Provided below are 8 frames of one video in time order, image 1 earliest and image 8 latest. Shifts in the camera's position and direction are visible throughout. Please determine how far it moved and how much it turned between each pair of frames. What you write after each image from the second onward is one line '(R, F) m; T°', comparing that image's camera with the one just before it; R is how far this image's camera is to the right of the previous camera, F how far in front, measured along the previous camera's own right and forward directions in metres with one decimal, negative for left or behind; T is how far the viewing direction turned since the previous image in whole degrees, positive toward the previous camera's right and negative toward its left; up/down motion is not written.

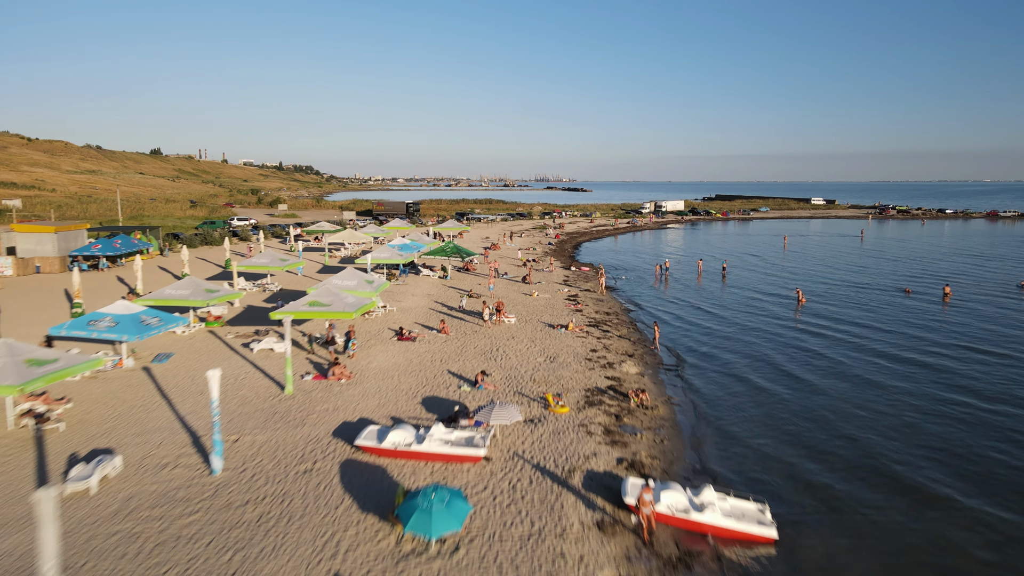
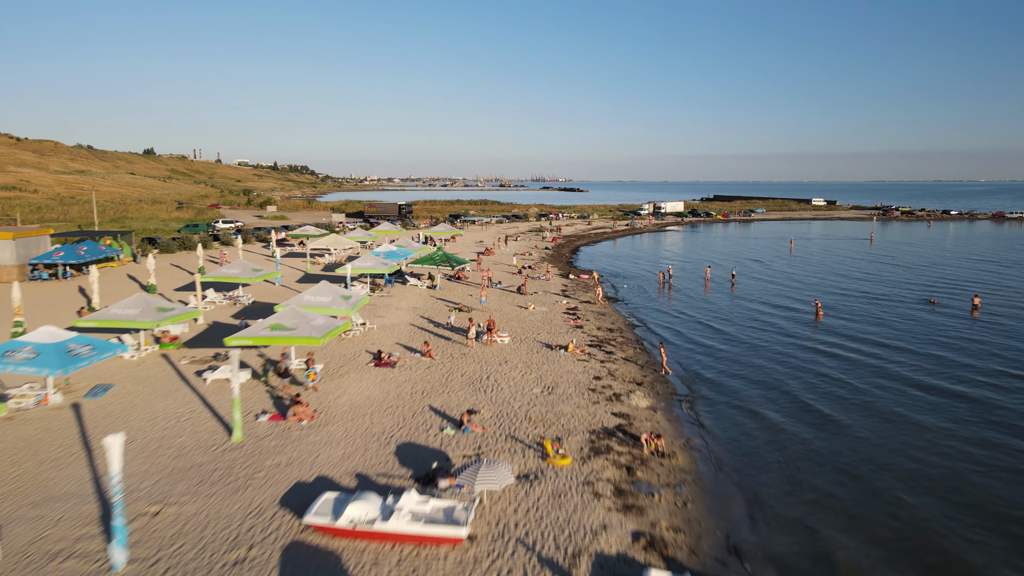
(+0.1, +2.4) m; 0°
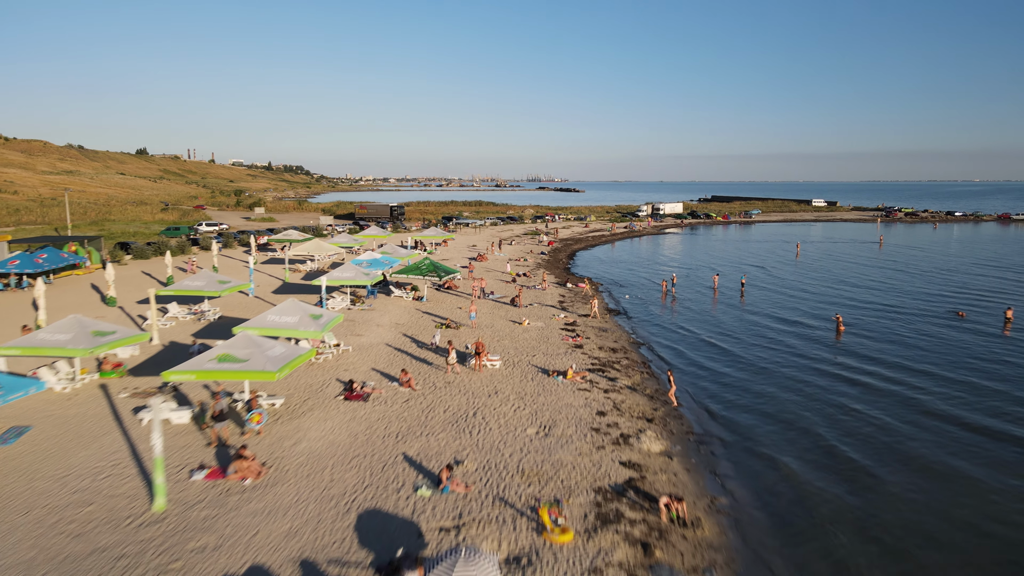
(+0.1, +2.4) m; 0°
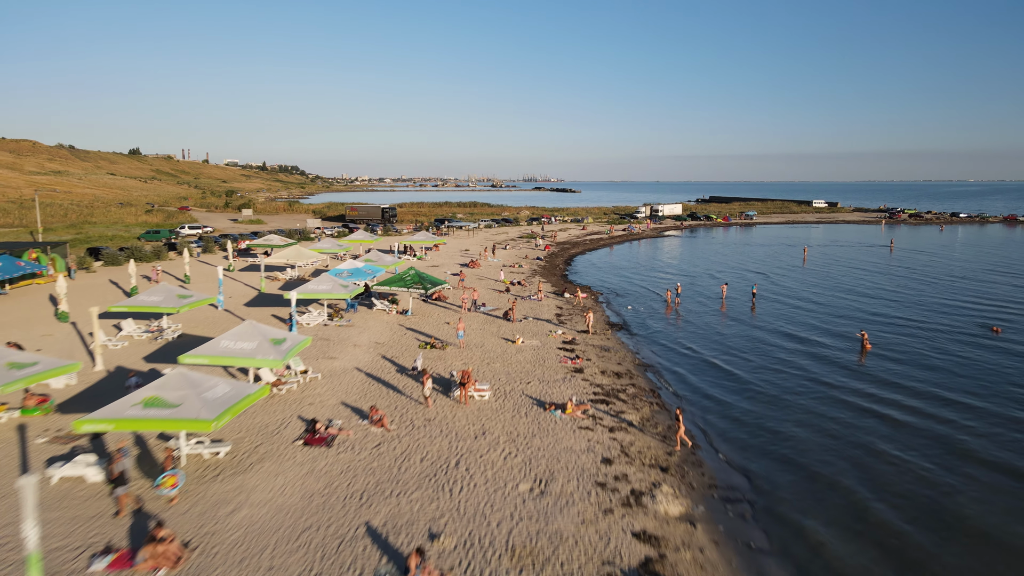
(+0.1, +2.4) m; 0°
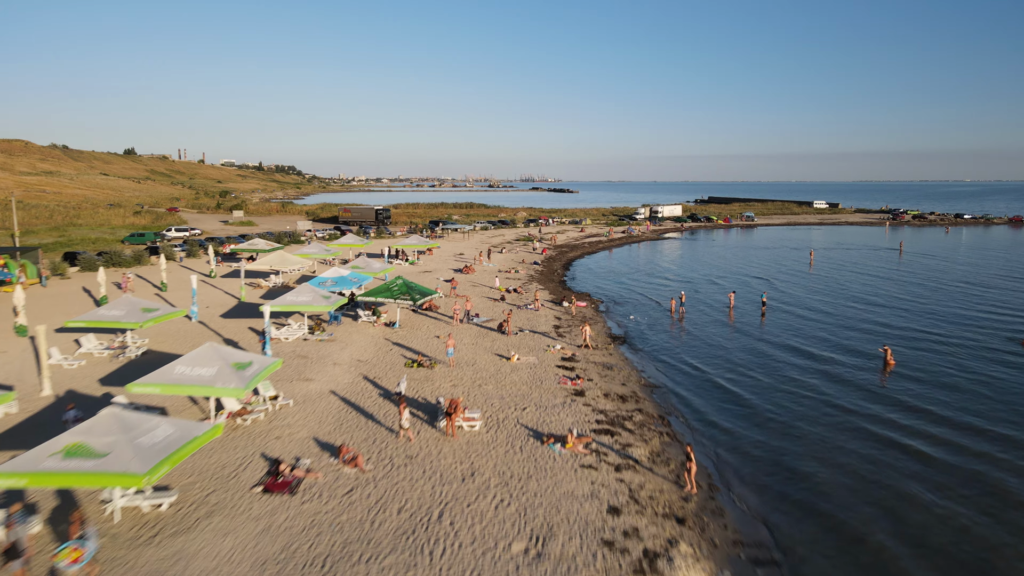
(+0.1, +1.8) m; 0°
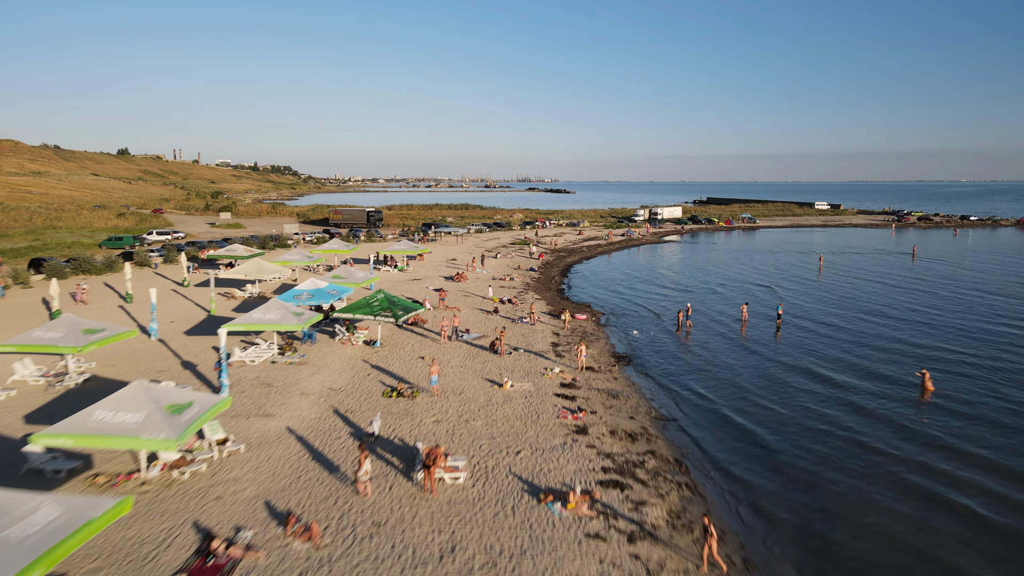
(+0.1, +2.4) m; 0°
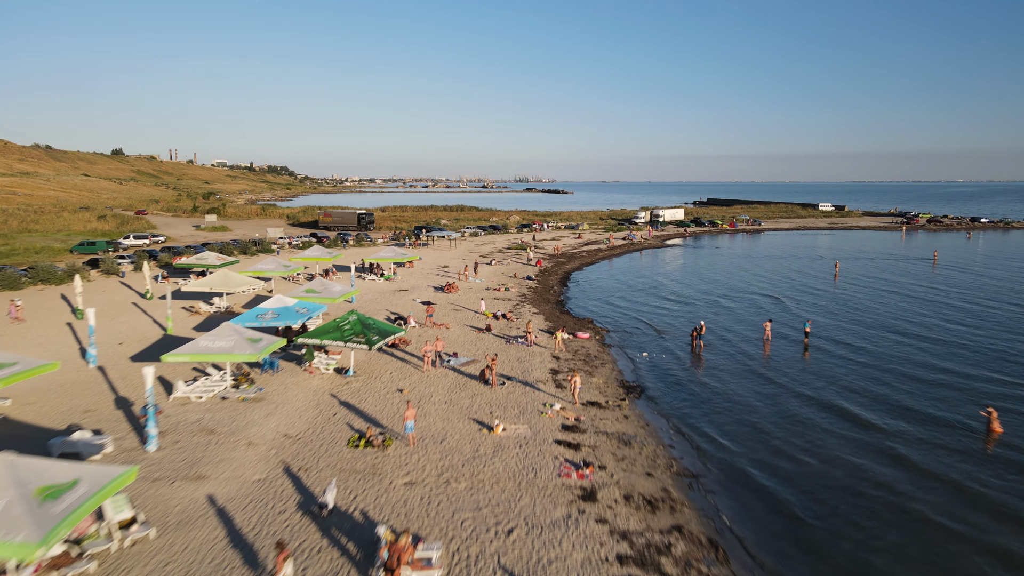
(+0.1, +3.0) m; 0°
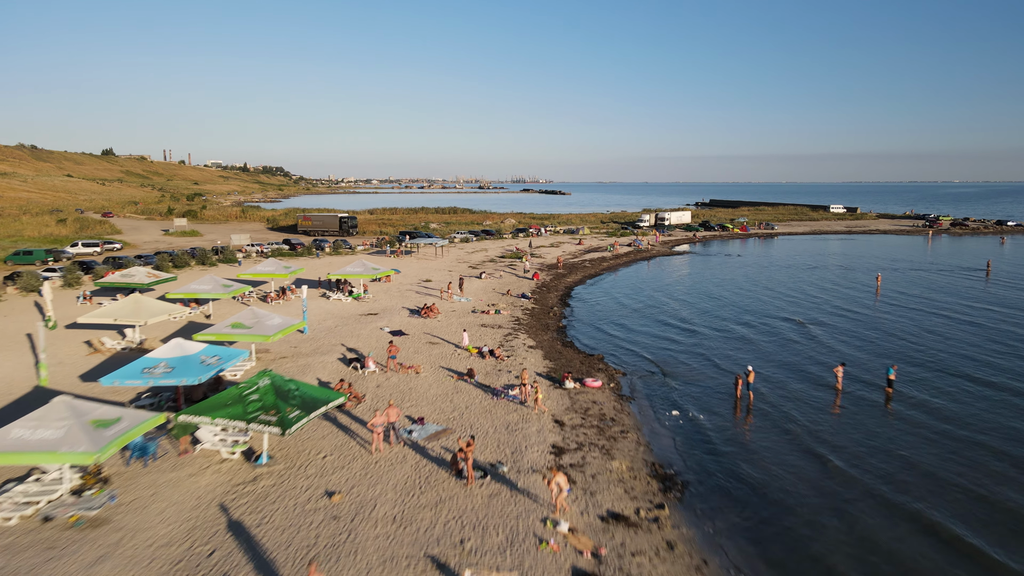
(+0.2, +6.0) m; 0°
